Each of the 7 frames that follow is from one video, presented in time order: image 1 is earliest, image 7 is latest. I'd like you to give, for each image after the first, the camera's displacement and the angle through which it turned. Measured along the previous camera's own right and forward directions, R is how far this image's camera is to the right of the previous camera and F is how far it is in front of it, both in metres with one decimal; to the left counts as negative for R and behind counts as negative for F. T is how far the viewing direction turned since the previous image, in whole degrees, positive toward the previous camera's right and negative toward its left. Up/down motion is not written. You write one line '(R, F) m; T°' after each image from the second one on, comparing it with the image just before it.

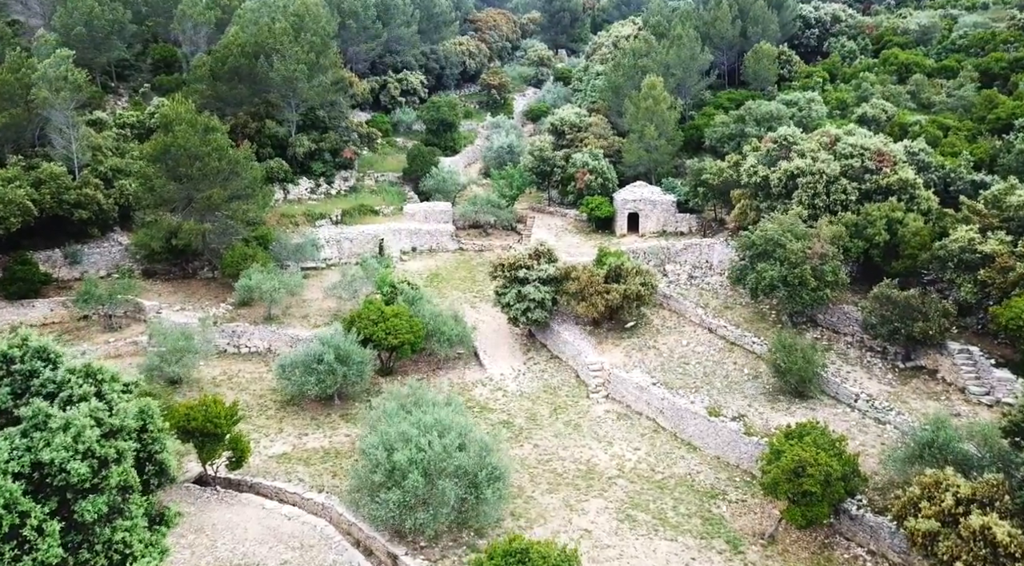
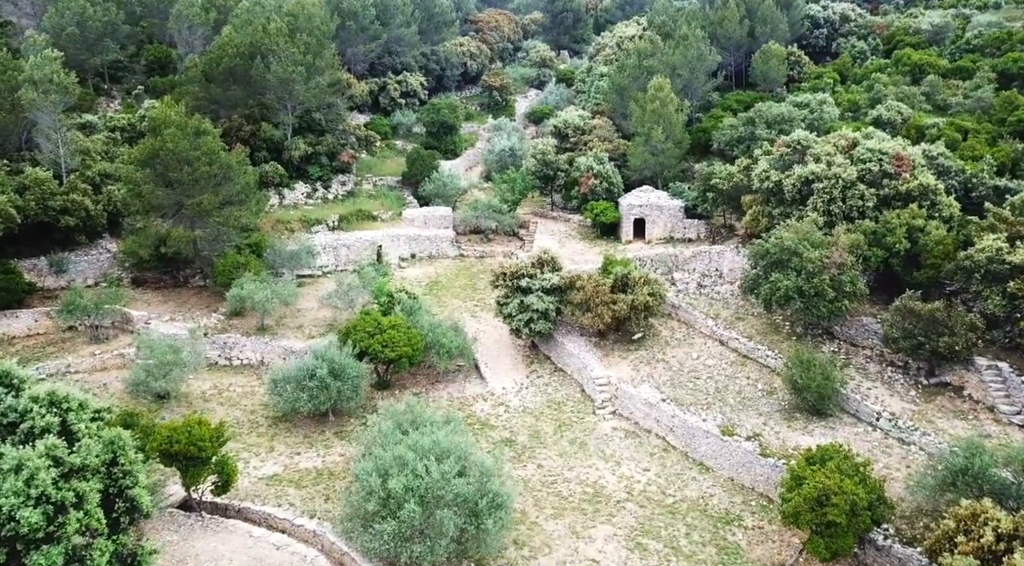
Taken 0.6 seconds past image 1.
(0.0, +1.3) m; 0°
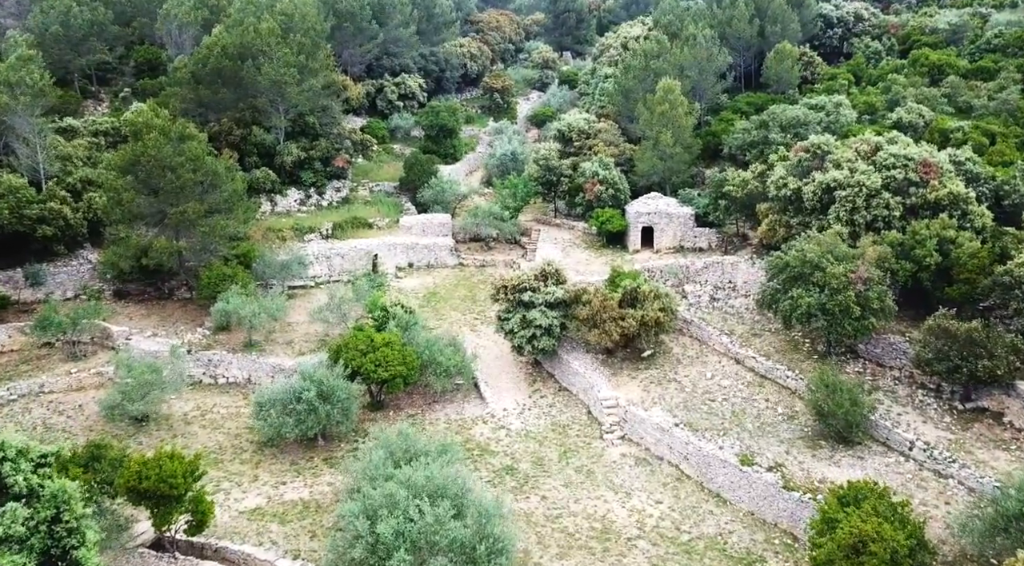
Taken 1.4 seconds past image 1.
(0.0, +1.9) m; 0°
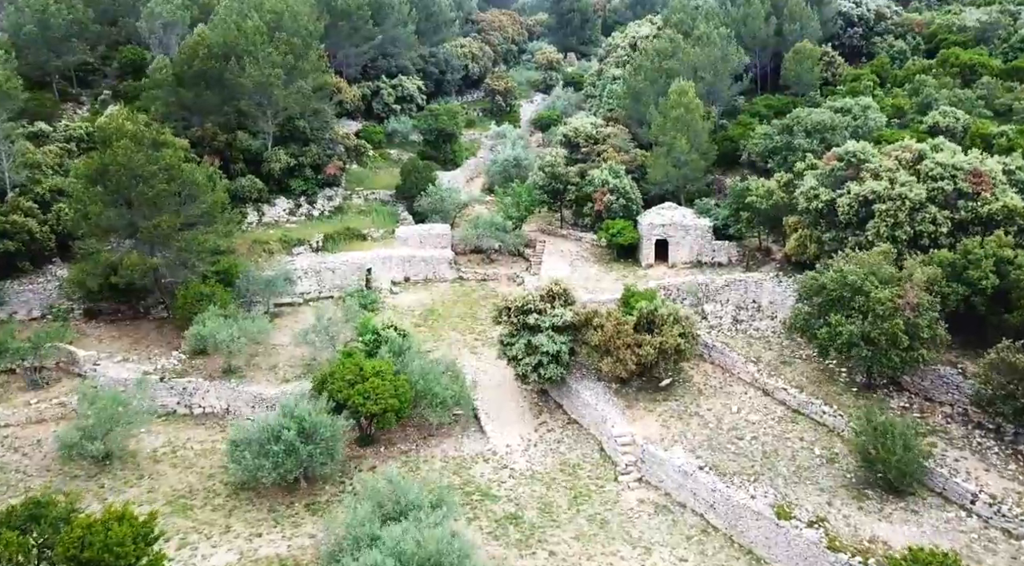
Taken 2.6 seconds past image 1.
(-0.1, +2.8) m; 0°
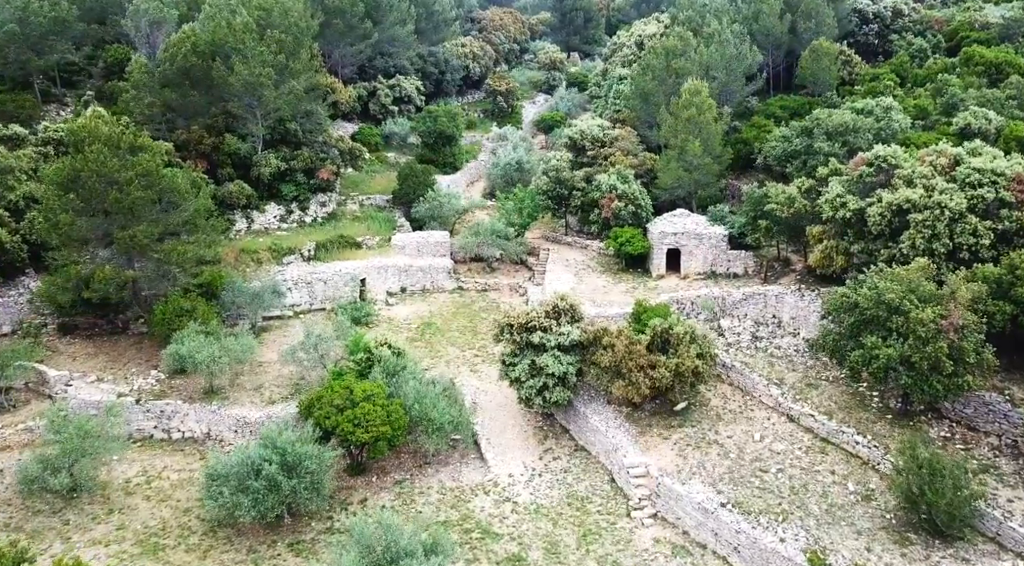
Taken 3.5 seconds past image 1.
(0.0, +2.0) m; 0°
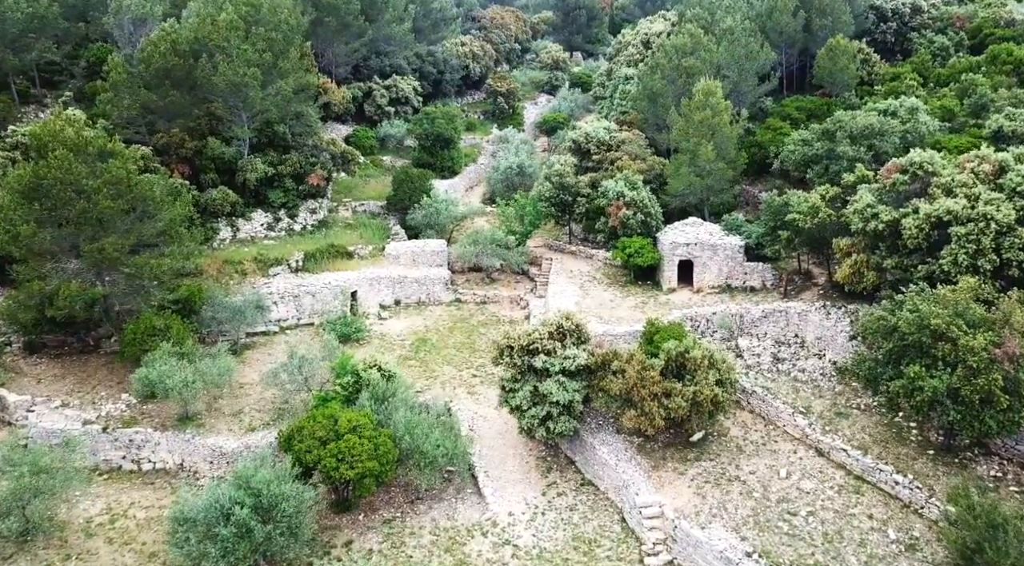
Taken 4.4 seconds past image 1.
(0.0, +2.2) m; 0°
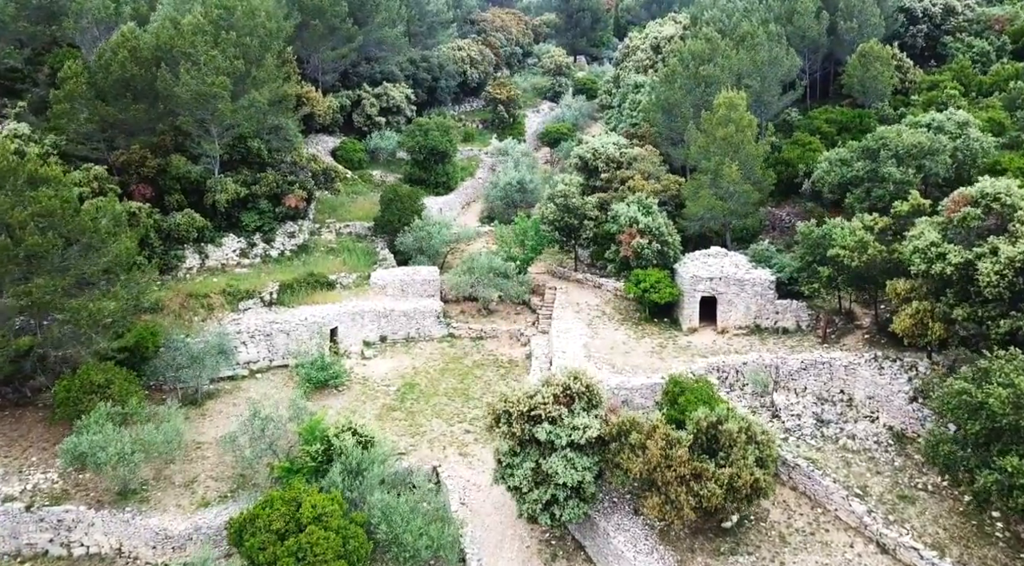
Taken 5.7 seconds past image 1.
(+0.1, +3.7) m; 0°
